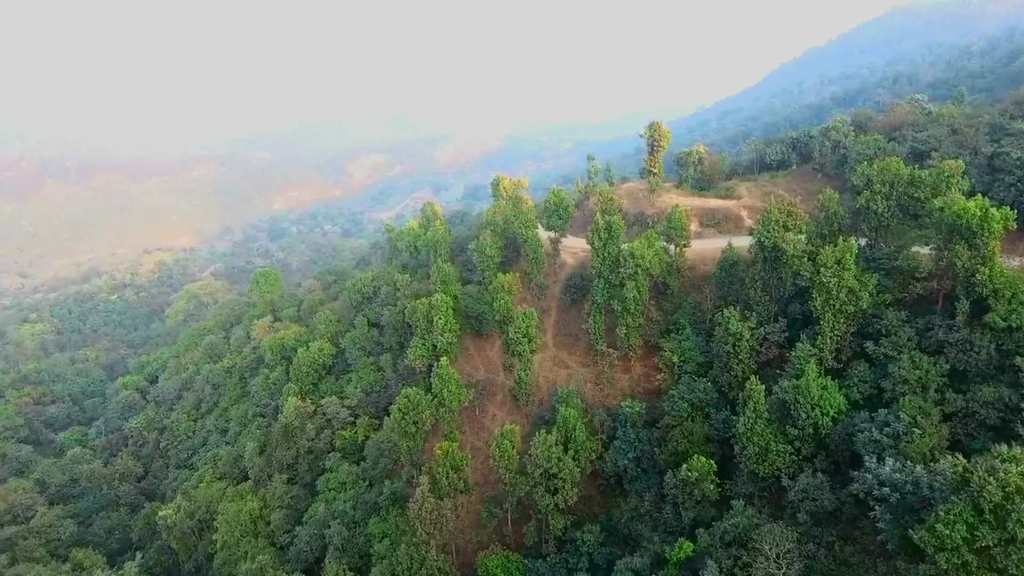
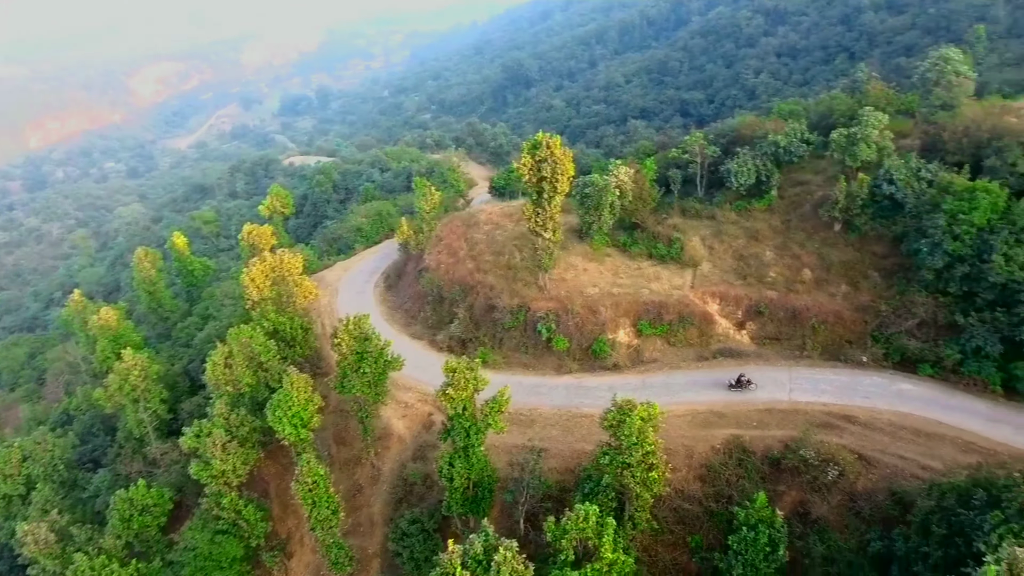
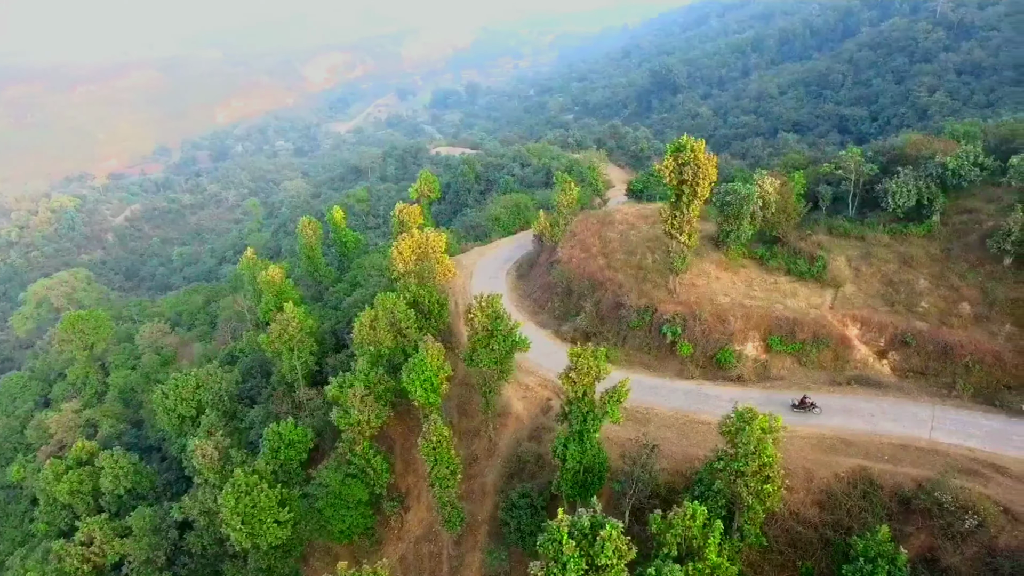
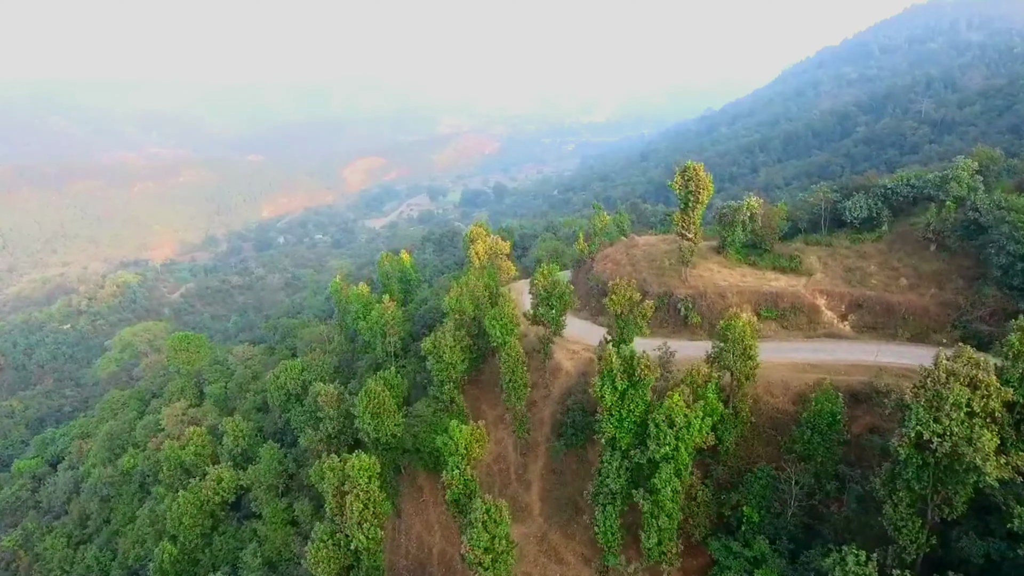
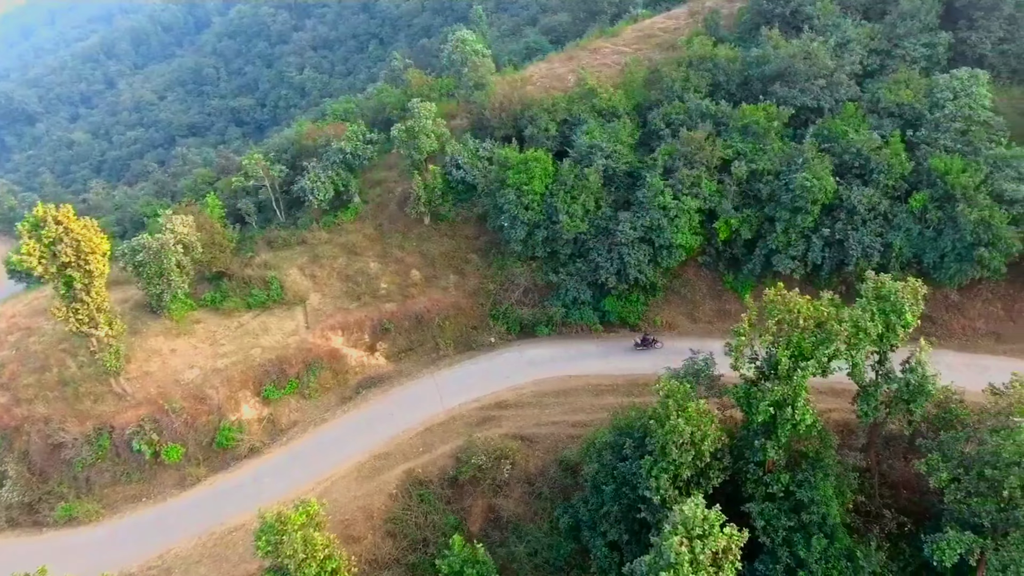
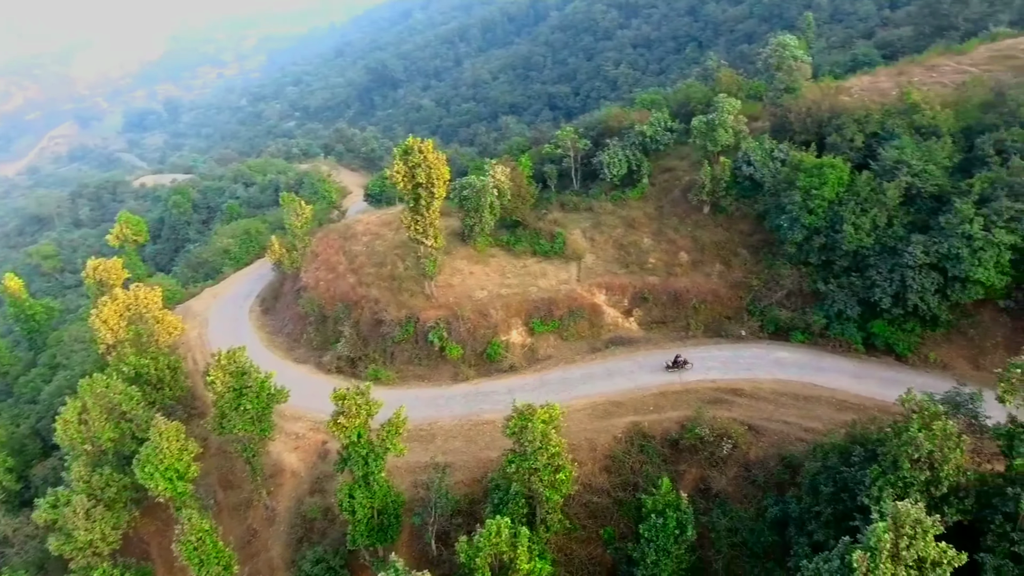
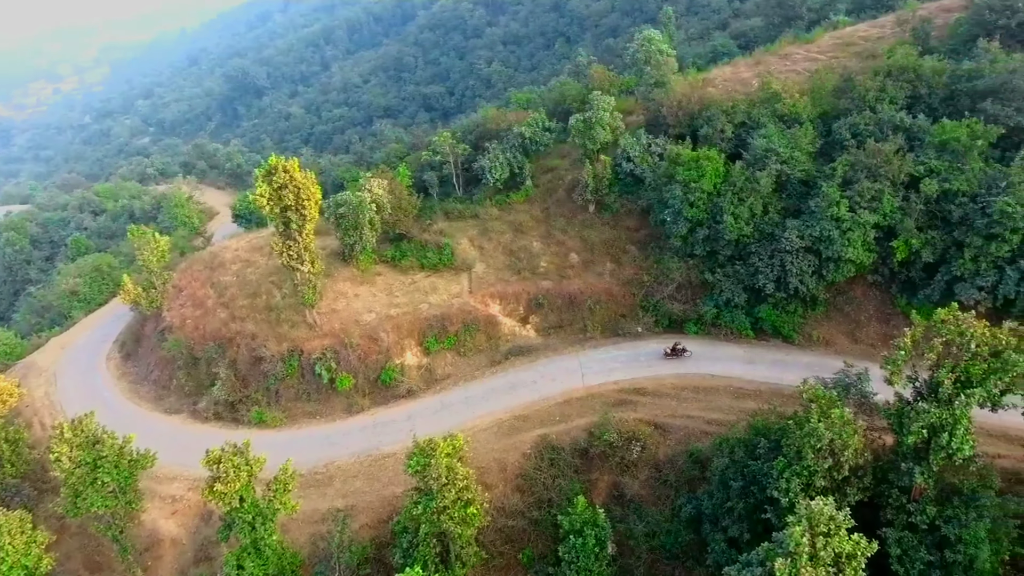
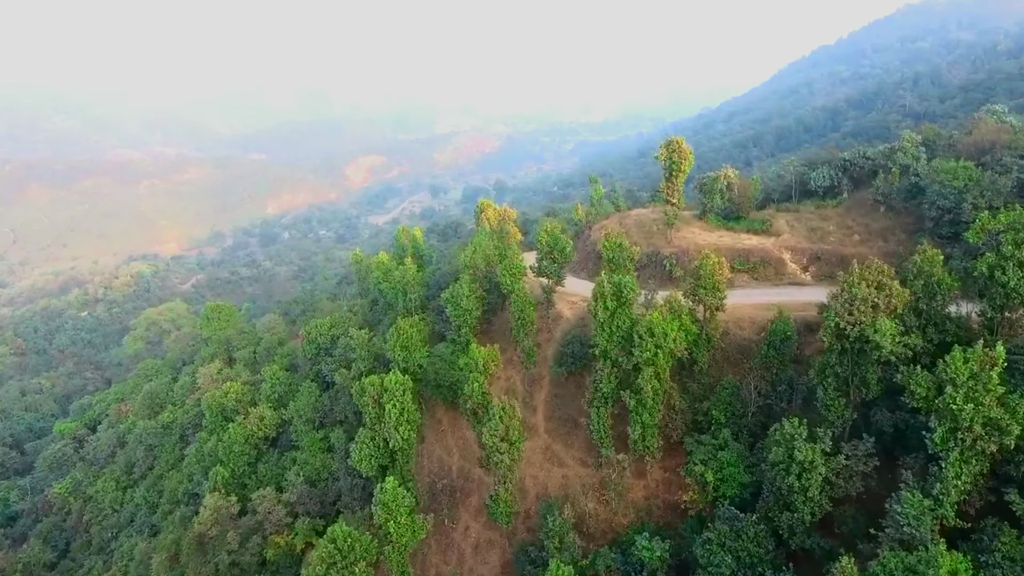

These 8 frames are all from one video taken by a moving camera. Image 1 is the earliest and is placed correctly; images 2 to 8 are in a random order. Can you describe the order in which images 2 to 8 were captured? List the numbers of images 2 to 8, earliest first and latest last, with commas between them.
8, 4, 3, 2, 6, 7, 5
